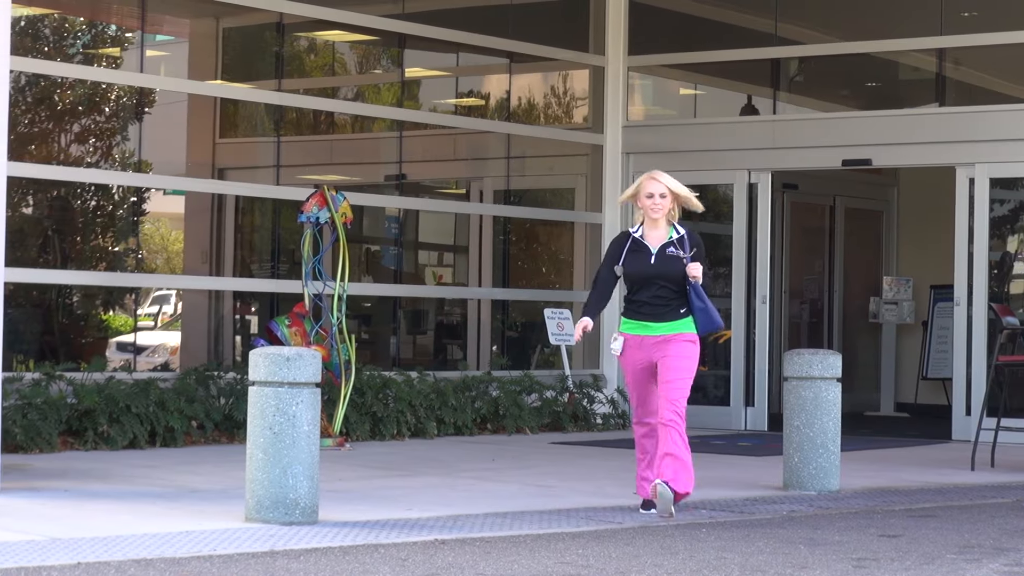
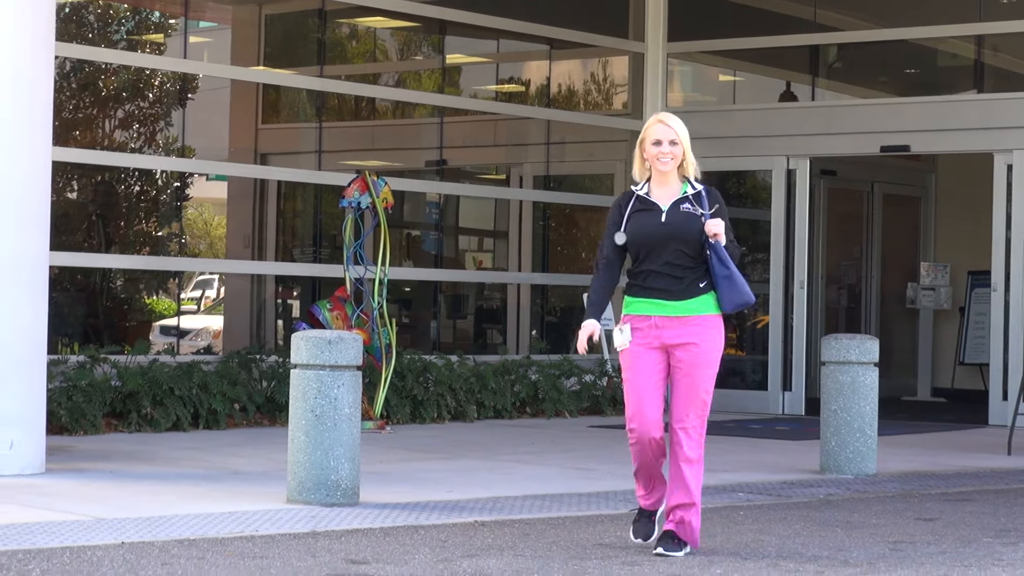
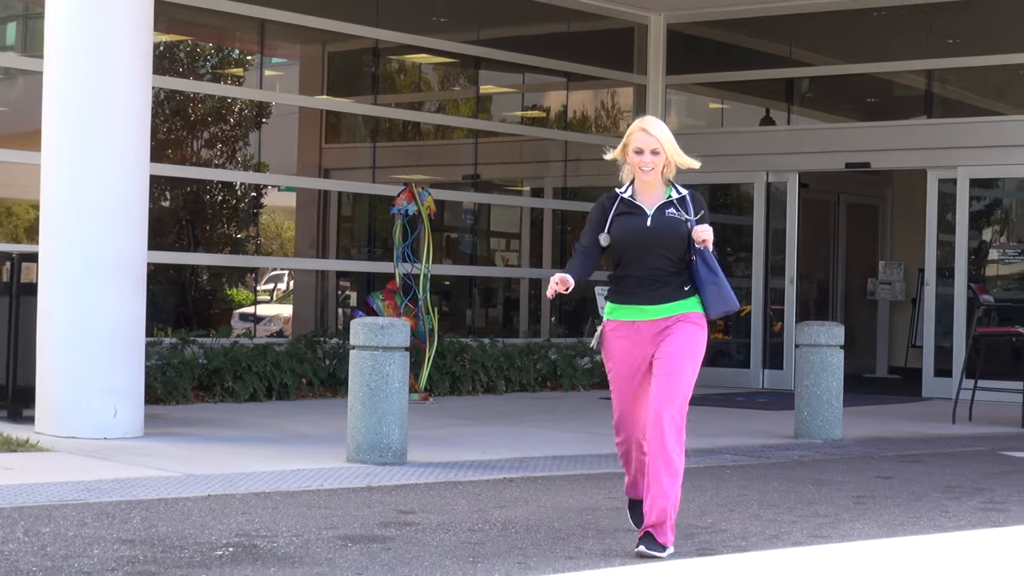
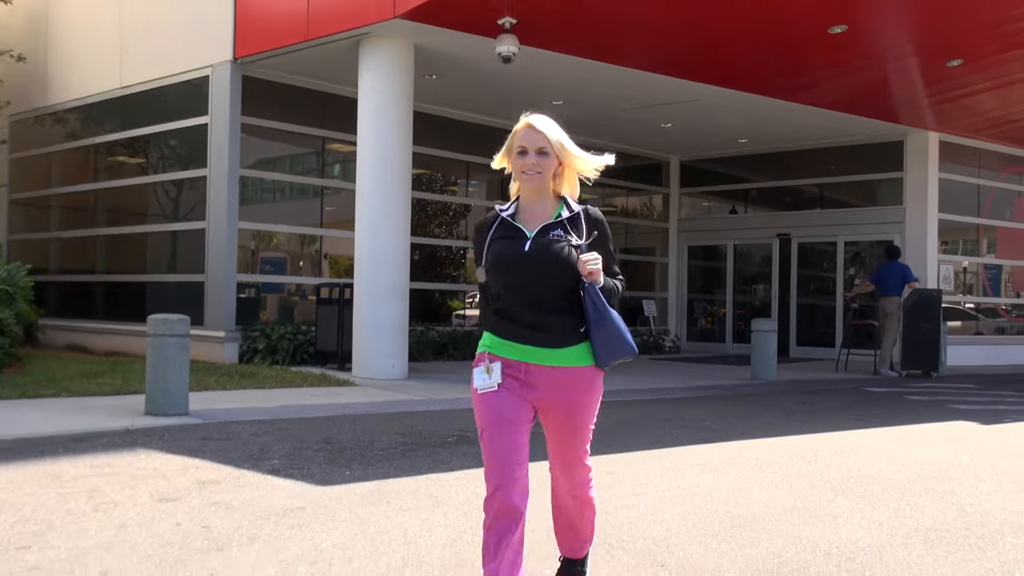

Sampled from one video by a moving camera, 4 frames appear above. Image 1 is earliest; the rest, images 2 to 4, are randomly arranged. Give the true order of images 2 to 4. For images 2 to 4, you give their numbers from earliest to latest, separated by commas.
2, 3, 4
